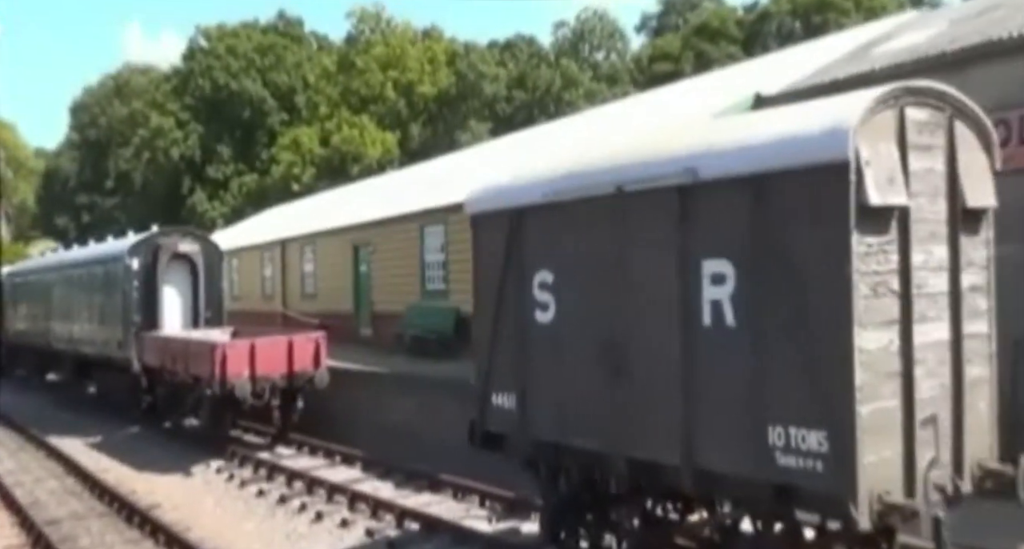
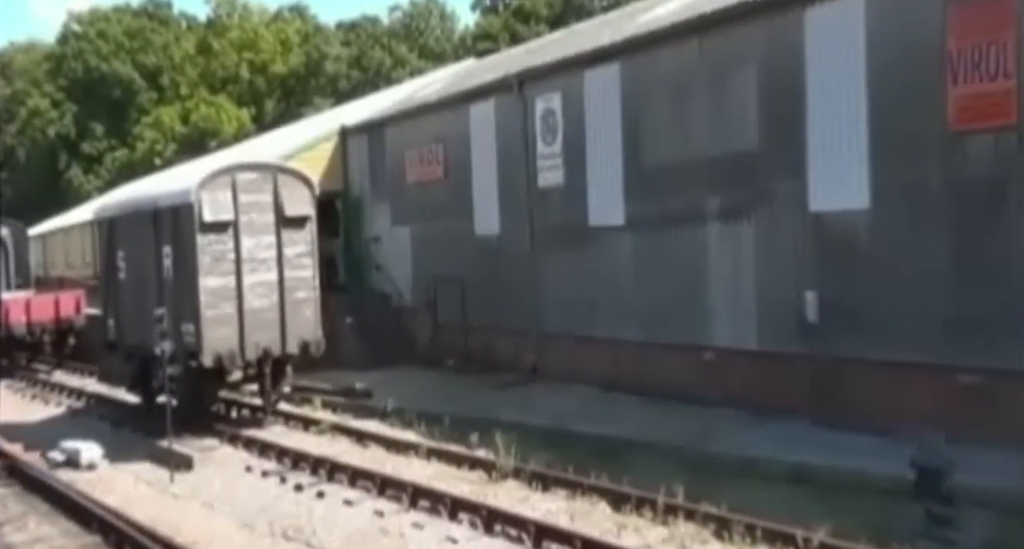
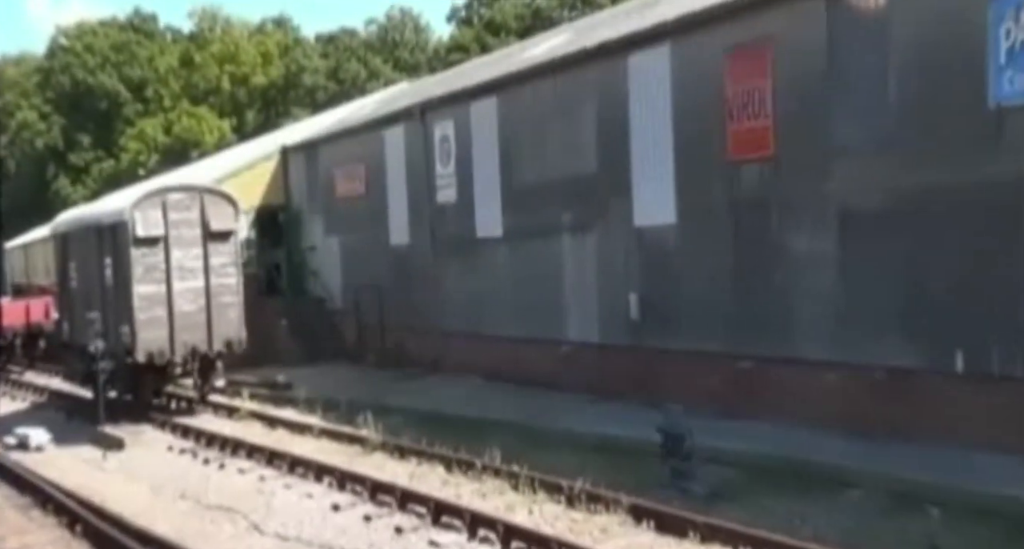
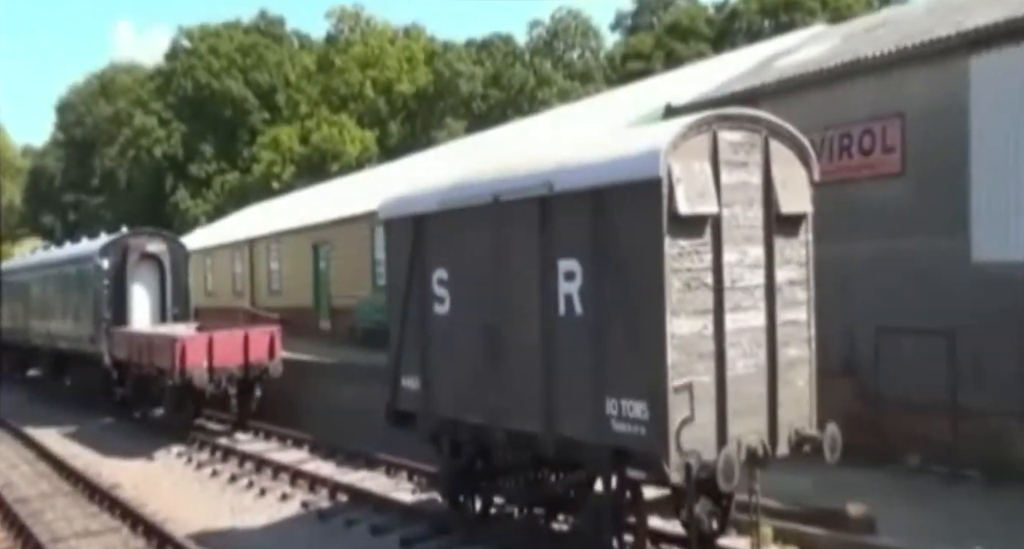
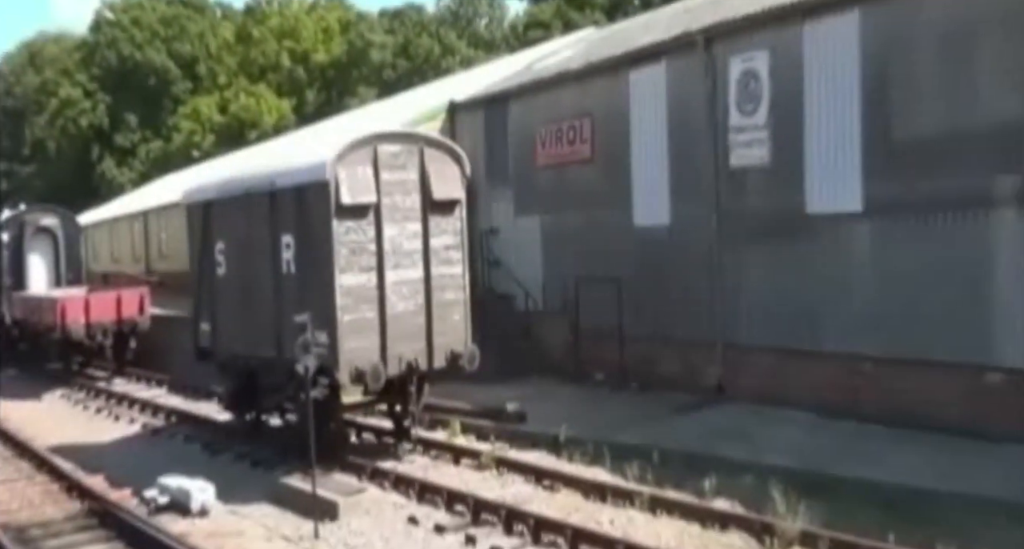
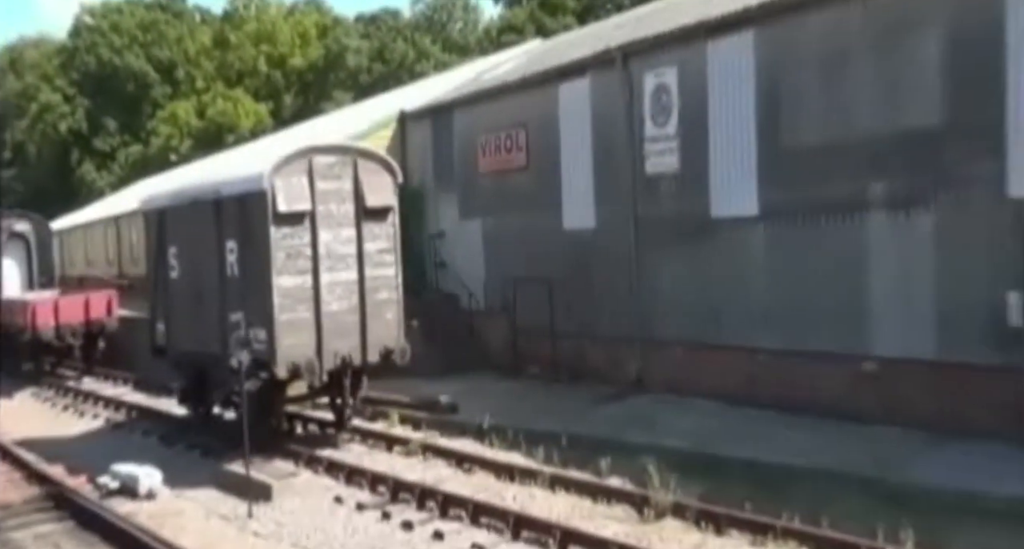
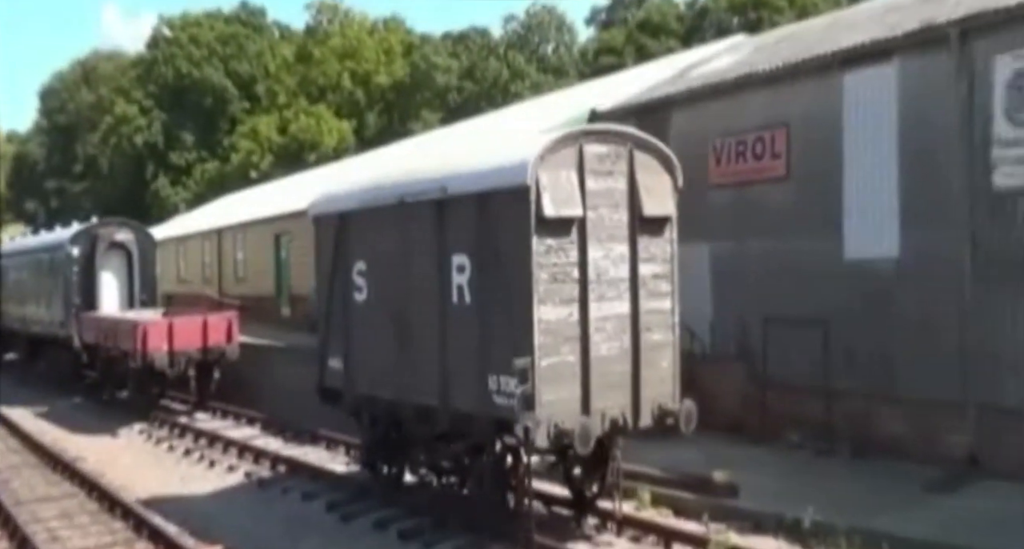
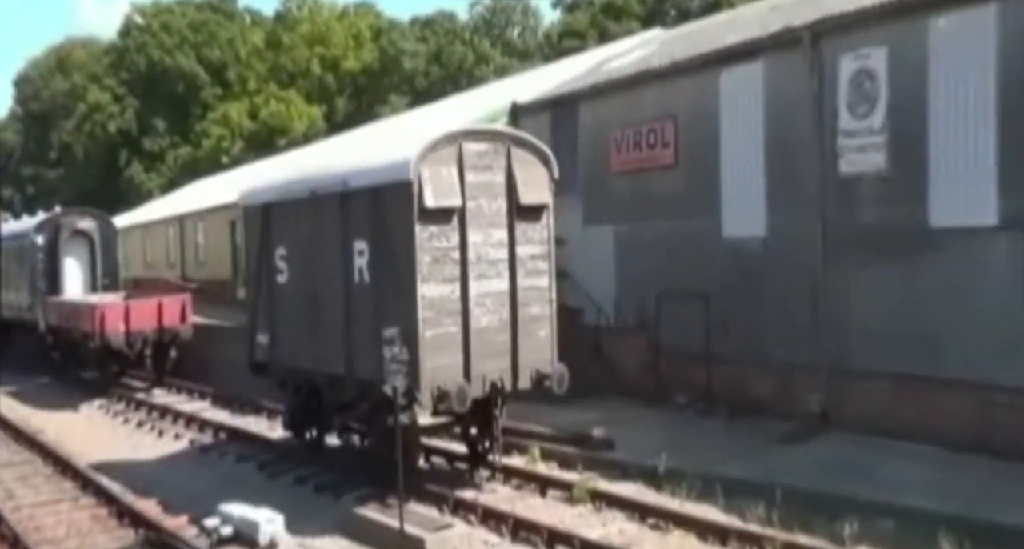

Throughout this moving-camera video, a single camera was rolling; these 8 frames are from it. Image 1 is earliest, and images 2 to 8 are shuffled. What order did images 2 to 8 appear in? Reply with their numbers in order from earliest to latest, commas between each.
4, 7, 8, 5, 6, 2, 3
